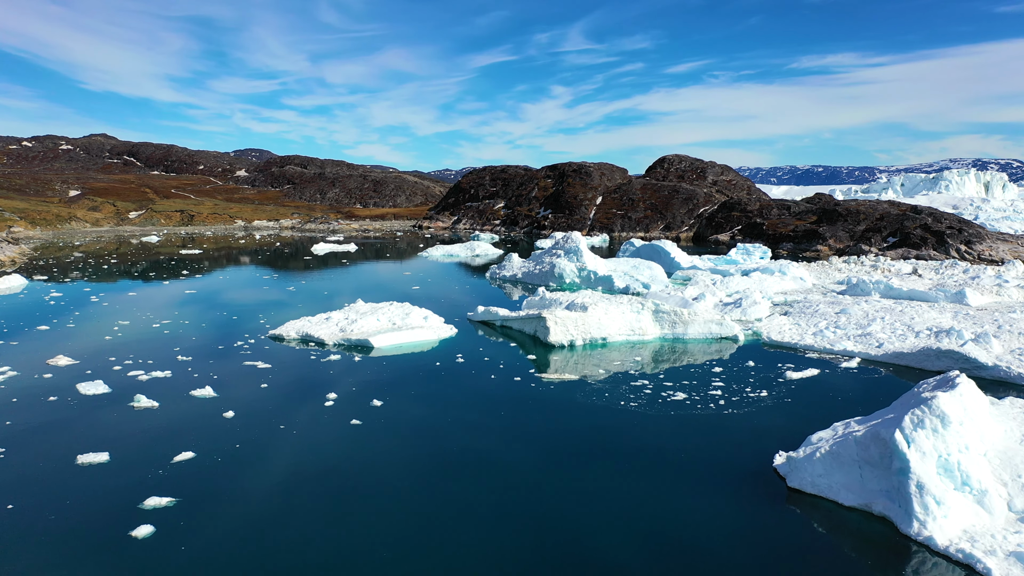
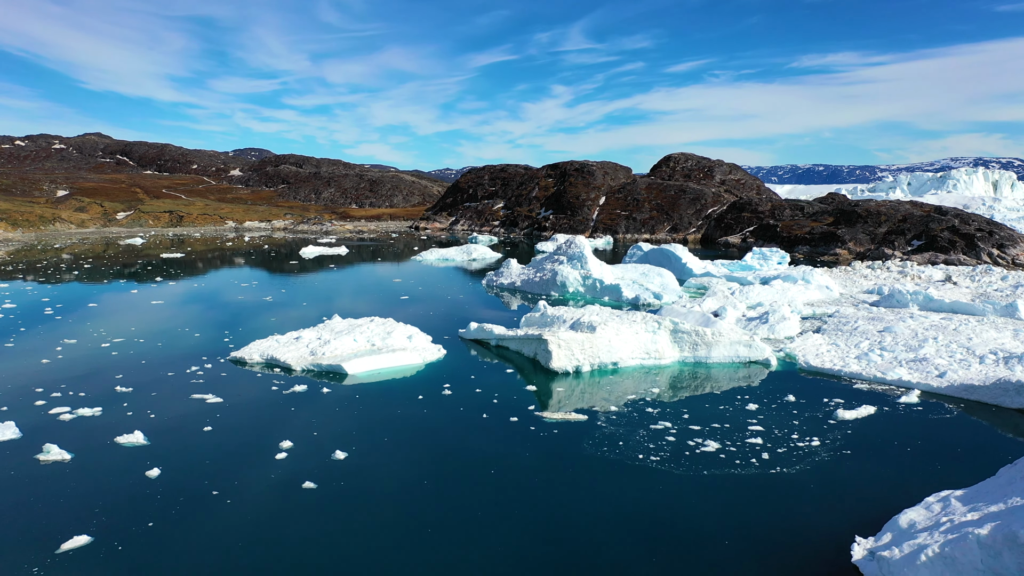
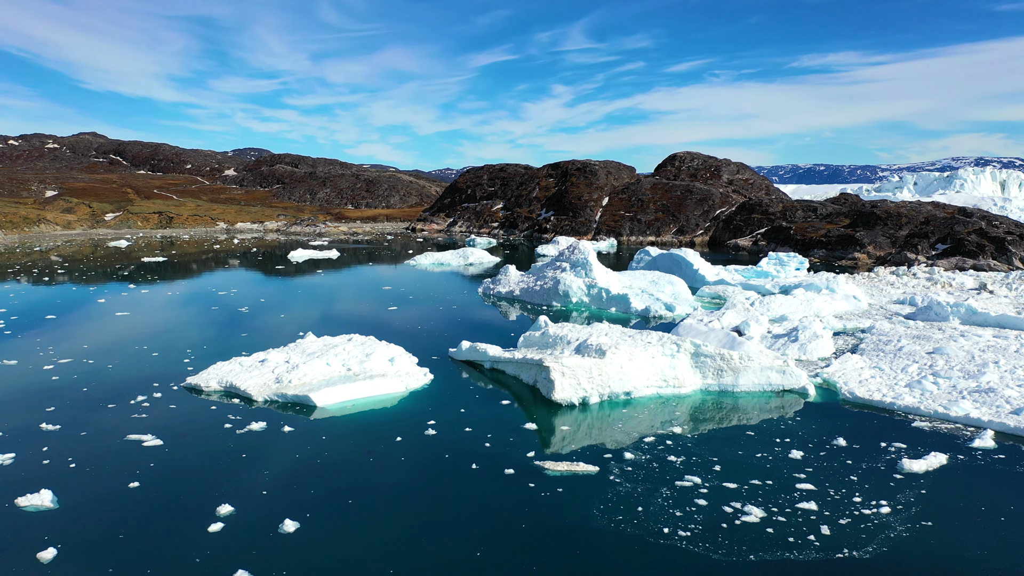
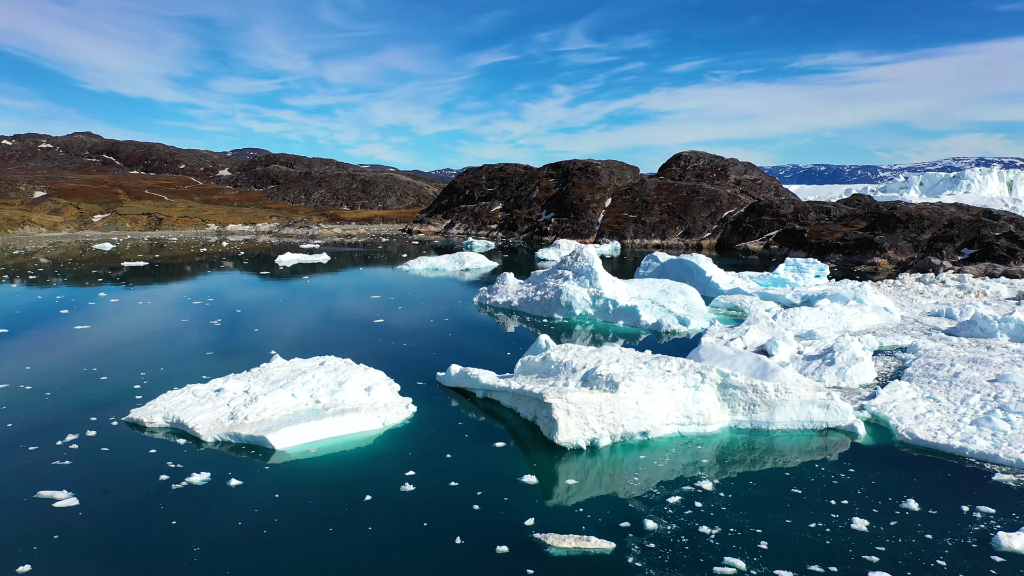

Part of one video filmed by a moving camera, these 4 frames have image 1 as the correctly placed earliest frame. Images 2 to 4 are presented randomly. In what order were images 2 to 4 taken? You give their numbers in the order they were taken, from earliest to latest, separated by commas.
2, 3, 4
